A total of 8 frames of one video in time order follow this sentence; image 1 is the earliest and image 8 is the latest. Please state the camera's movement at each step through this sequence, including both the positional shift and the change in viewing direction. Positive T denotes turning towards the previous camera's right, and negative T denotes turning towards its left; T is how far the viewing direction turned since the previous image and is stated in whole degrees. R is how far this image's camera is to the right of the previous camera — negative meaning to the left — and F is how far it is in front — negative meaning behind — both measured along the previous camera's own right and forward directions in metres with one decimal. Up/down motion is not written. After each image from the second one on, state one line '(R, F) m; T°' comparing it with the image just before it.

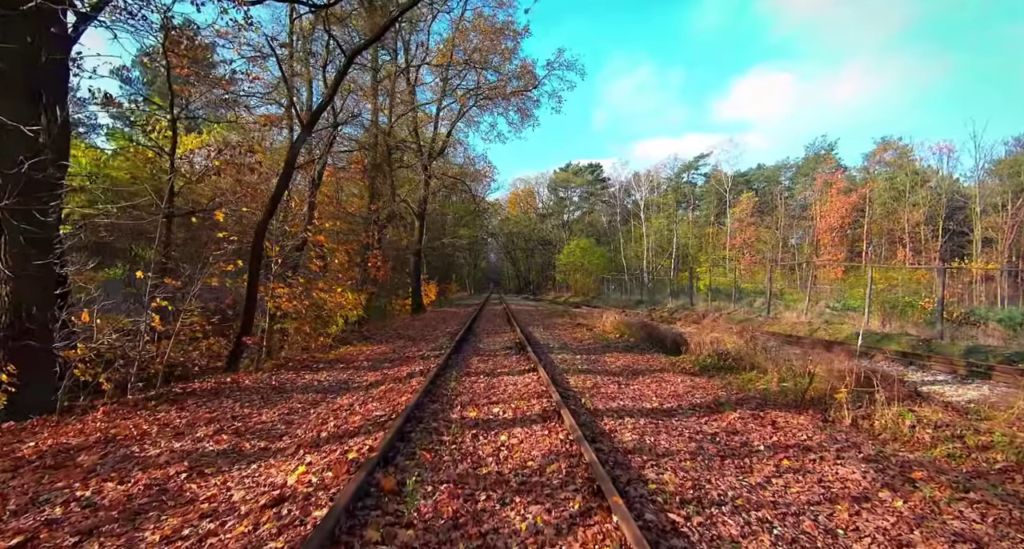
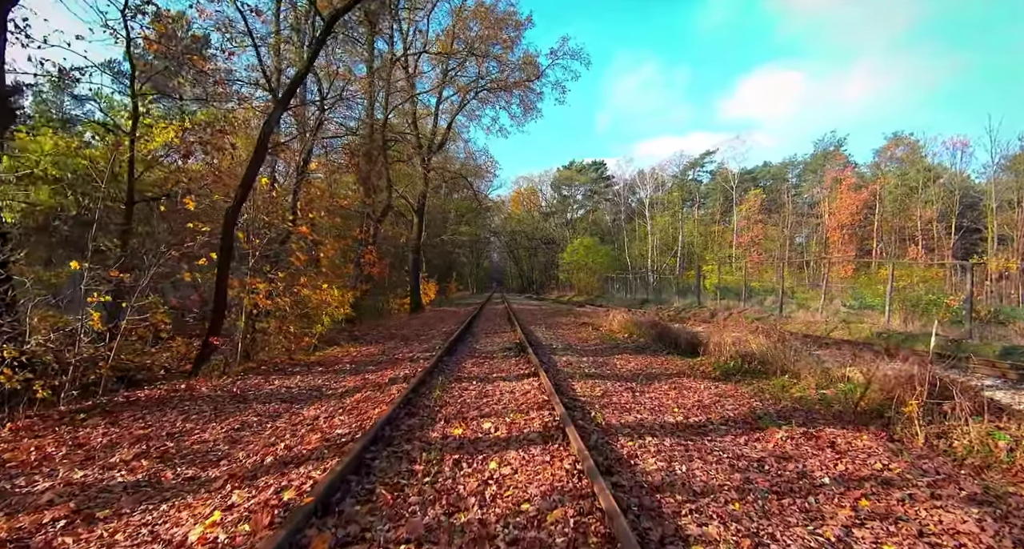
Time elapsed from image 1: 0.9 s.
(+0.1, +1.0) m; 0°
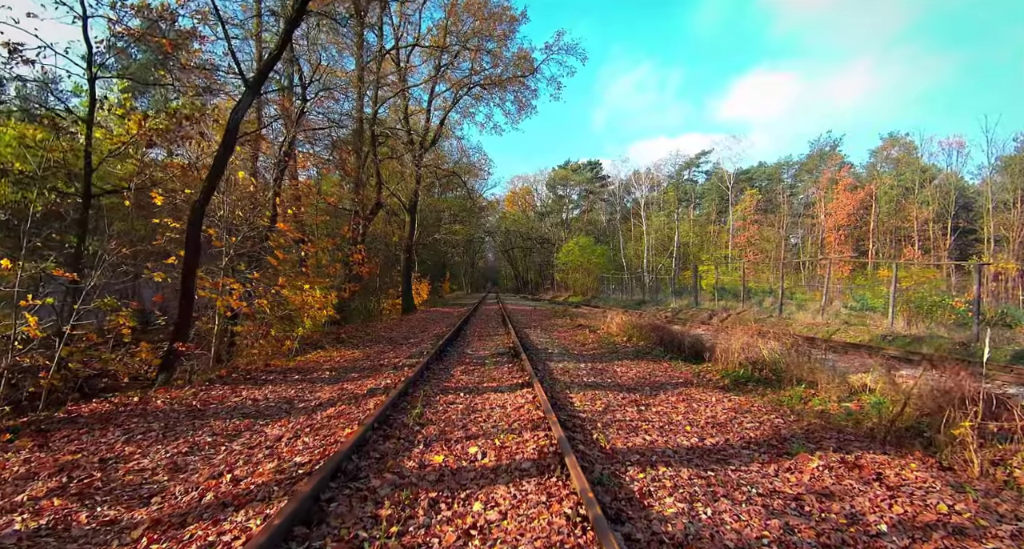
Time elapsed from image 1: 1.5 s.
(0.0, +0.6) m; +1°
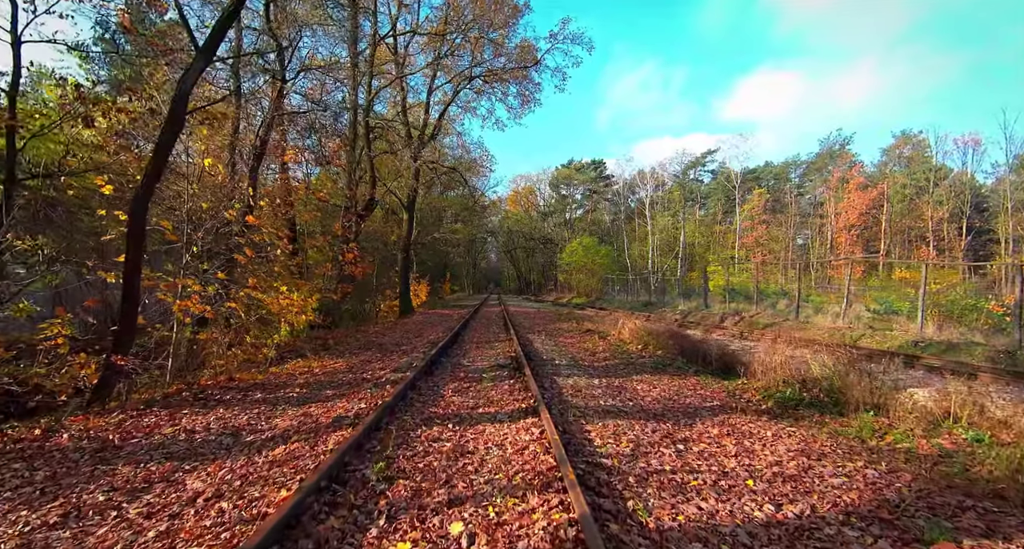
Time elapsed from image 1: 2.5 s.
(0.0, +1.2) m; 0°
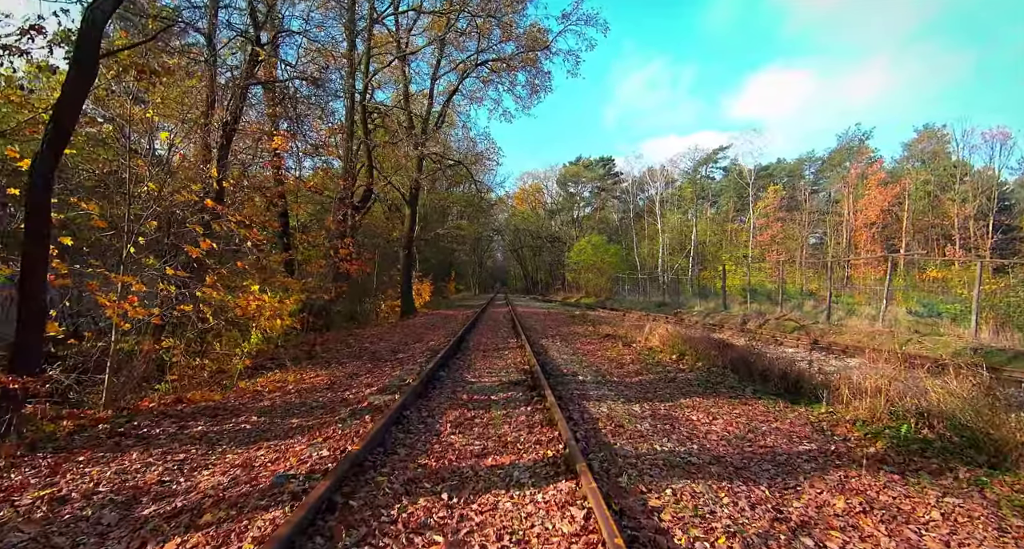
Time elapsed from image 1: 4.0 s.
(-0.1, +1.6) m; -1°
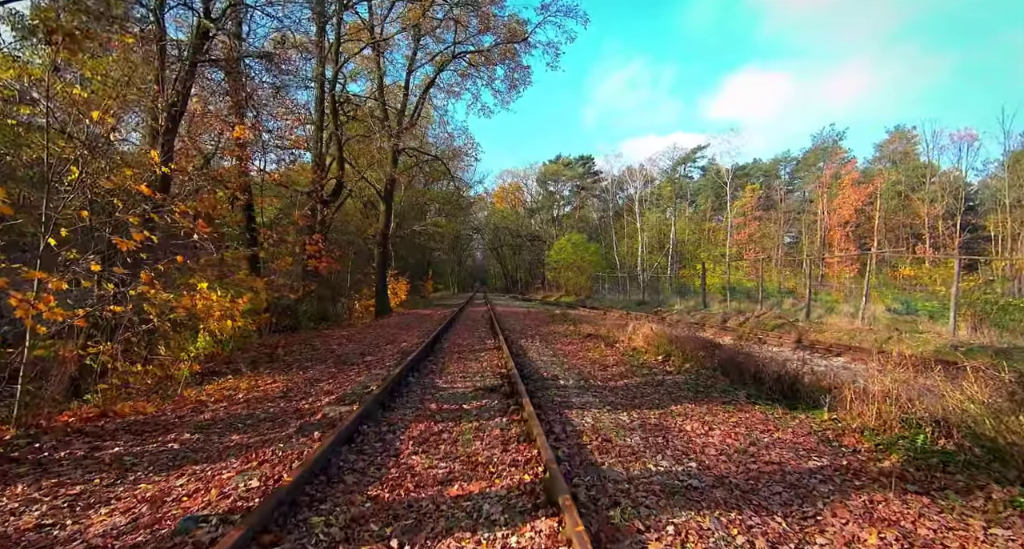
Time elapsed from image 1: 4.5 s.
(+0.1, +0.6) m; +2°
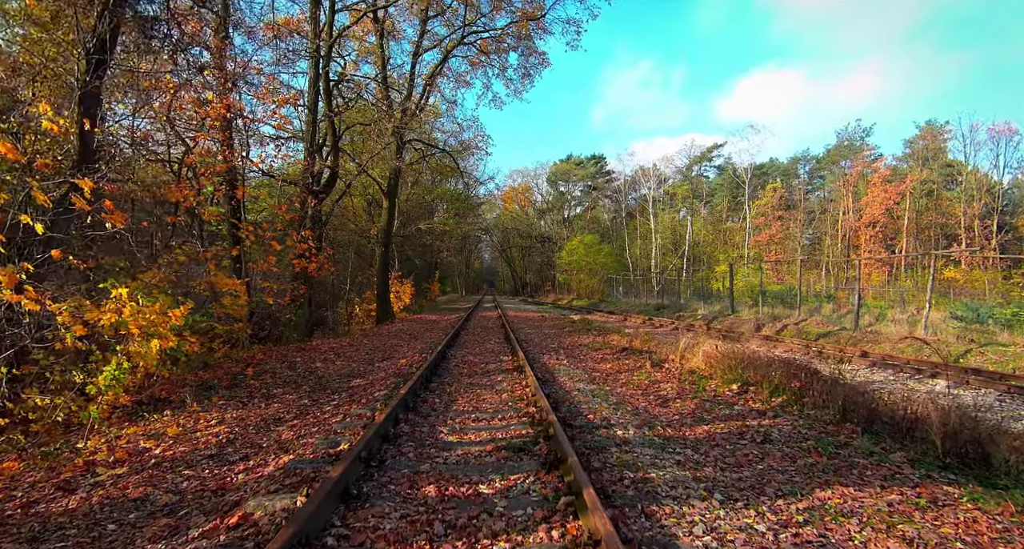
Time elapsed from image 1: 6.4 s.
(-0.3, +2.1) m; -1°
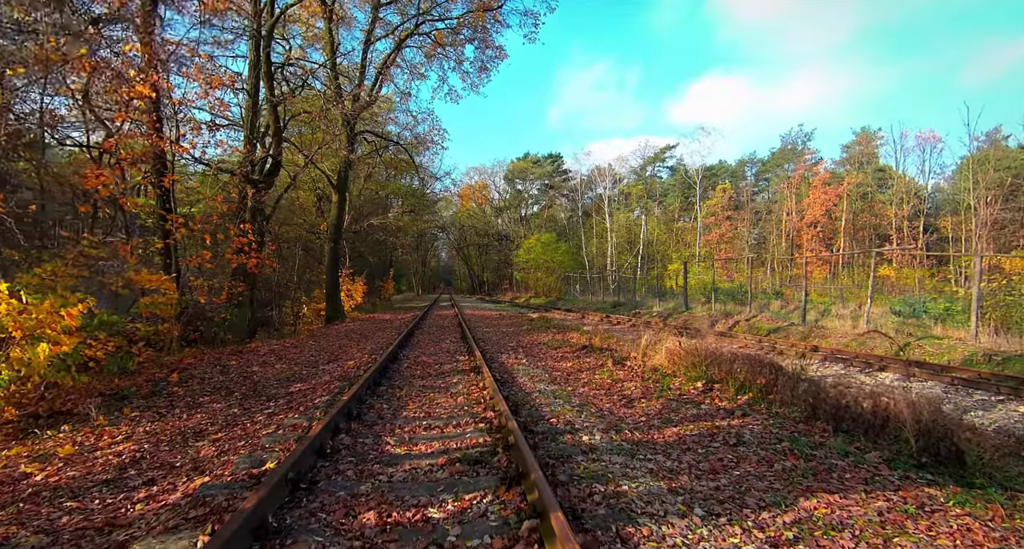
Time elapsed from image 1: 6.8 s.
(0.0, +0.5) m; +5°
